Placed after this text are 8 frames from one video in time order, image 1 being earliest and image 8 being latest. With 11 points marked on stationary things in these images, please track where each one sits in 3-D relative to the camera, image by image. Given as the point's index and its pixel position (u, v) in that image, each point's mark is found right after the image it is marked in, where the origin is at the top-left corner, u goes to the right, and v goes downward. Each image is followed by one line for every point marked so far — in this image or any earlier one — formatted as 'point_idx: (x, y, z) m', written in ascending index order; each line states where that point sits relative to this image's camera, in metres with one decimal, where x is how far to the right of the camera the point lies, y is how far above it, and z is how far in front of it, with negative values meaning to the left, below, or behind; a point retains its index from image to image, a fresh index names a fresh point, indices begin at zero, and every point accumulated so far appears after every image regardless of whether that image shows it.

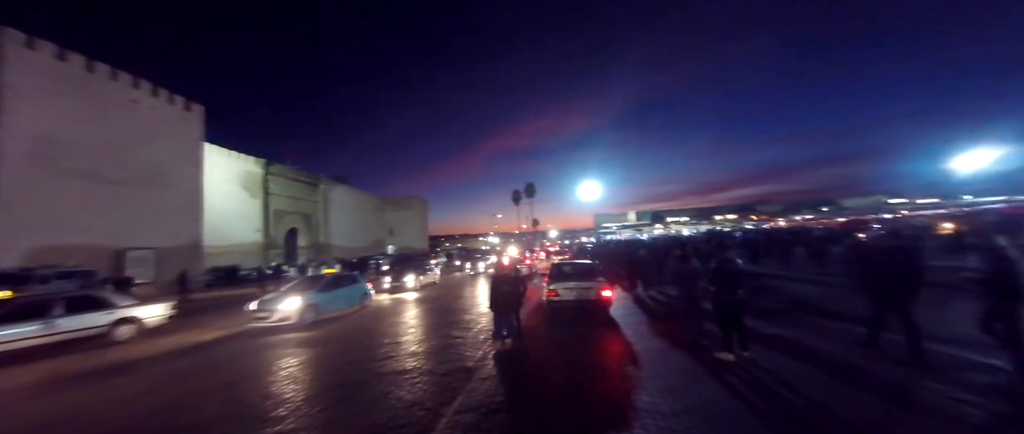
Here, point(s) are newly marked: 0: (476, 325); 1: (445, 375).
0: (-1.1, -3.2, +11.2) m
1: (-1.0, -2.5, +6.1) m
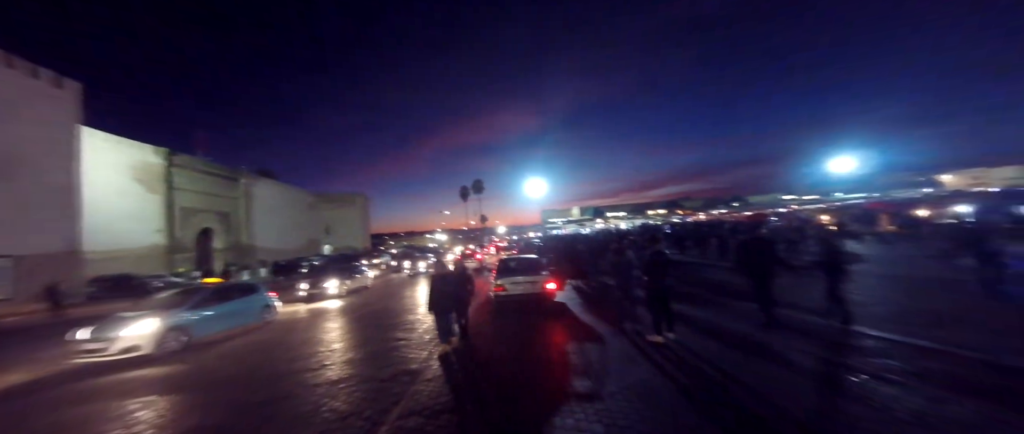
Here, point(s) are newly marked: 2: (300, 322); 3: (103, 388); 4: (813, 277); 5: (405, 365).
0: (-2.6, -3.2, +10.9) m
1: (-1.9, -2.5, +5.9) m
2: (-6.4, -3.2, +11.4) m
3: (-5.7, -2.4, +5.4) m
4: (+12.0, -2.3, +15.7) m
5: (-2.2, -3.0, +7.9) m
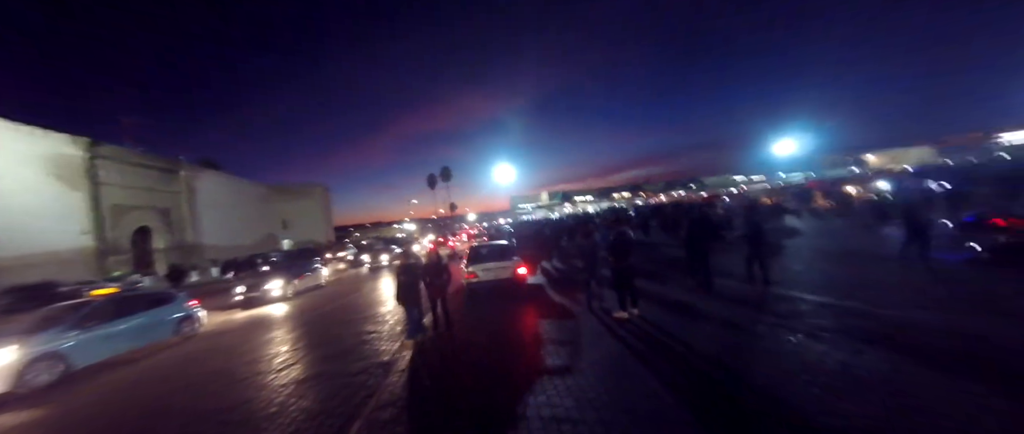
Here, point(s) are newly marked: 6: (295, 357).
0: (-3.4, -2.9, +10.7) m
1: (-2.3, -2.4, +5.7) m
2: (-7.2, -3.1, +10.9) m
3: (-6.0, -2.4, +4.9) m
4: (+10.7, -1.3, +16.6) m
5: (-2.7, -2.8, +7.7) m
6: (-3.7, -2.4, +6.7) m
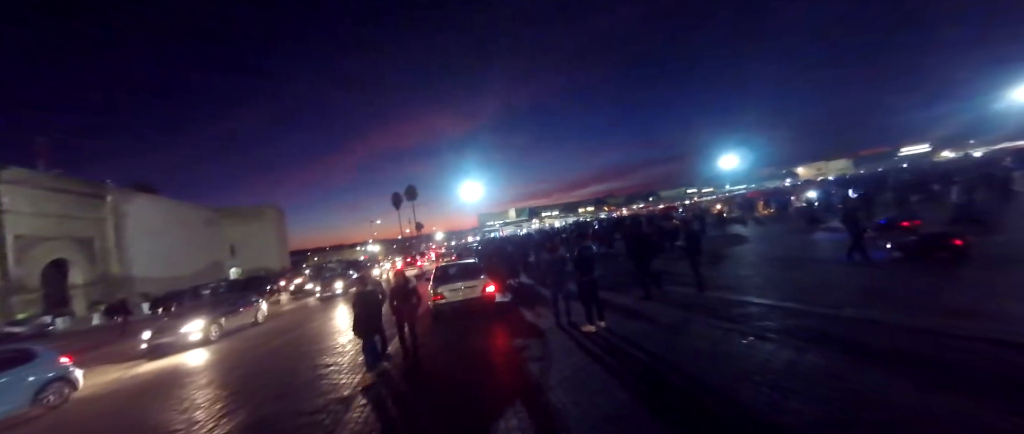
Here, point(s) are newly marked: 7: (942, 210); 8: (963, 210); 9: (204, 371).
0: (-4.3, -3.5, +10.2) m
1: (-2.8, -2.7, +5.4) m
2: (-8.2, -3.8, +10.1) m
3: (-6.5, -2.8, +4.3) m
4: (+9.2, -1.8, +17.3) m
5: (-3.4, -3.3, +7.3) m
6: (-4.4, -2.9, +6.2) m
7: (+20.2, +0.4, +18.3) m
8: (+19.7, +0.4, +17.0) m
9: (-7.4, -3.7, +9.4) m
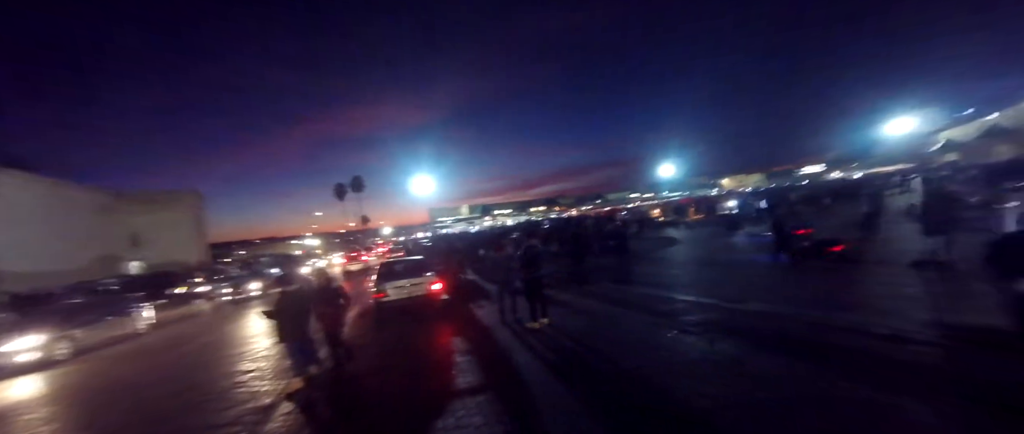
0: (-5.9, -3.3, +9.5) m
1: (-3.8, -2.6, +4.8) m
2: (-9.7, -3.5, +8.9) m
3: (-7.3, -2.6, +3.3) m
4: (+6.8, -2.0, +18.1) m
5: (-4.6, -3.2, +6.7) m
6: (-5.4, -2.7, +5.5) m
7: (+17.6, -0.2, +20.4) m
8: (+17.3, -0.2, +19.1) m
9: (-8.9, -3.4, +8.3) m
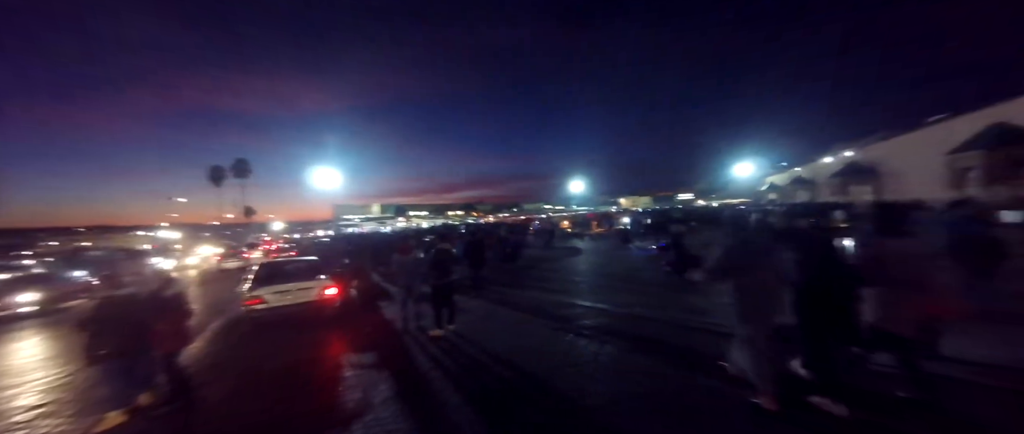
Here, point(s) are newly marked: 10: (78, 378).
0: (-8.1, -3.0, +6.9) m
1: (-5.0, -2.4, +2.8) m
2: (-11.7, -2.9, +5.5) m
3: (-8.1, -2.1, +0.5) m
4: (+2.5, -2.6, +18.0) m
5: (-6.3, -2.9, +4.4) m
6: (-6.7, -2.4, +3.1) m
7: (+12.7, -1.5, +22.6) m
8: (+12.6, -1.5, +21.2) m
9: (-10.8, -2.8, +5.1) m
10: (-8.5, -3.0, +7.7) m
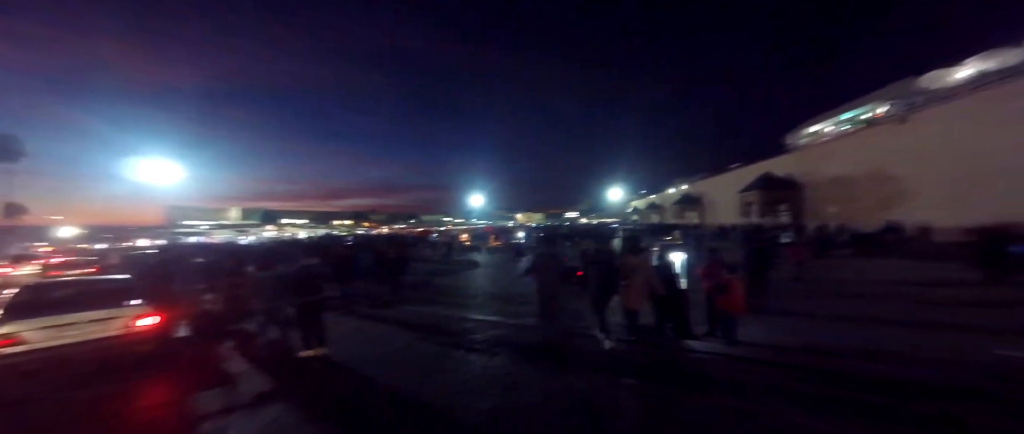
0: (-10.2, -3.0, +3.9) m
1: (-6.2, -2.4, +0.8) m
2: (-13.3, -2.7, +1.6) m
3: (-8.5, -2.0, -2.2) m
4: (-3.0, -3.3, +17.5) m
5: (-7.8, -2.9, +2.0) m
6: (-7.9, -2.3, +0.6) m
7: (+5.6, -2.8, +24.6) m
8: (+6.0, -2.7, +23.3) m
9: (-12.3, -2.7, +1.5) m
10: (-10.9, -3.0, +4.5) m
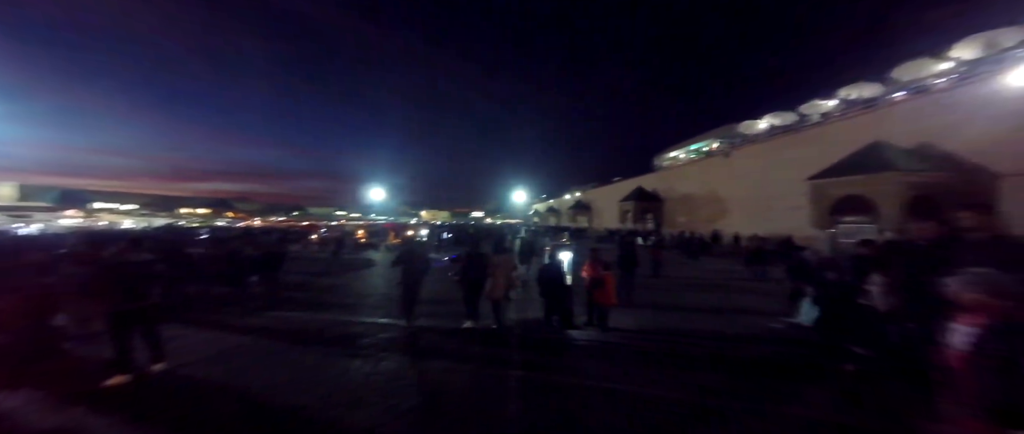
0: (-11.2, -2.7, +2.6) m
1: (-6.5, -2.3, +0.6) m
2: (-13.6, -2.3, -0.3) m
3: (-8.1, -1.8, -2.9) m
4: (-7.4, -3.2, +17.6) m
5: (-8.4, -2.7, +1.4) m
6: (-8.2, -2.1, 0.0) m
7: (-0.8, -2.9, +26.5) m
8: (-0.1, -2.9, +25.3) m
9: (-12.7, -2.3, -0.2) m
10: (-12.0, -2.7, +3.1) m
